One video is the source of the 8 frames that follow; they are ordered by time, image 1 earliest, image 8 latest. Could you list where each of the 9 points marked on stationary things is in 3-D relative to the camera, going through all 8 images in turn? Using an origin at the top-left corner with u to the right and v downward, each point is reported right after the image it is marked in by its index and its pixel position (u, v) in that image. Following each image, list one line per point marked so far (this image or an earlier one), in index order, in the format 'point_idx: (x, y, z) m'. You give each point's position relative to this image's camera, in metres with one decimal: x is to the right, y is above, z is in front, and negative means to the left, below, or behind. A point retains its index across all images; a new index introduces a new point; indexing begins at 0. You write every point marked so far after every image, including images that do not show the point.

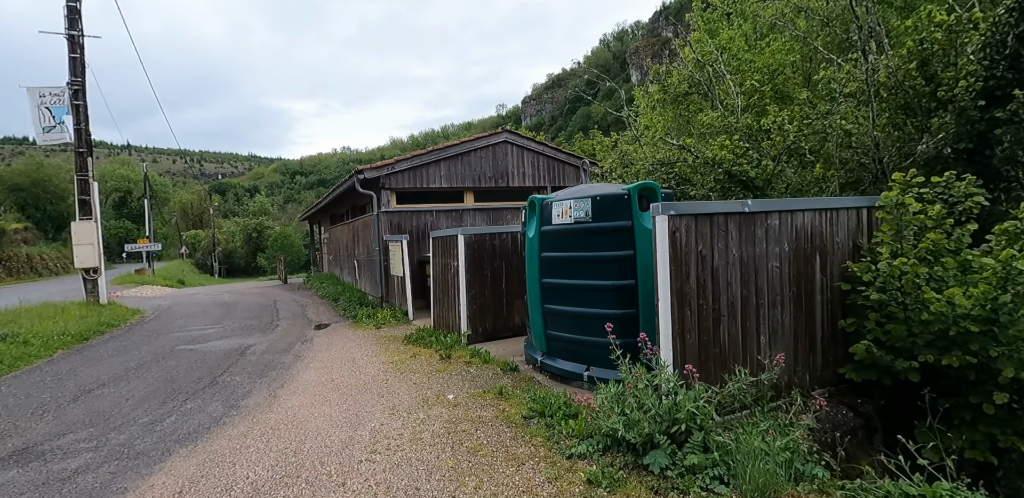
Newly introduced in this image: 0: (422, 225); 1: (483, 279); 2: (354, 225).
0: (-1.8, +0.5, +9.7) m
1: (-0.4, -0.4, +6.3) m
2: (-3.9, +0.6, +12.0) m
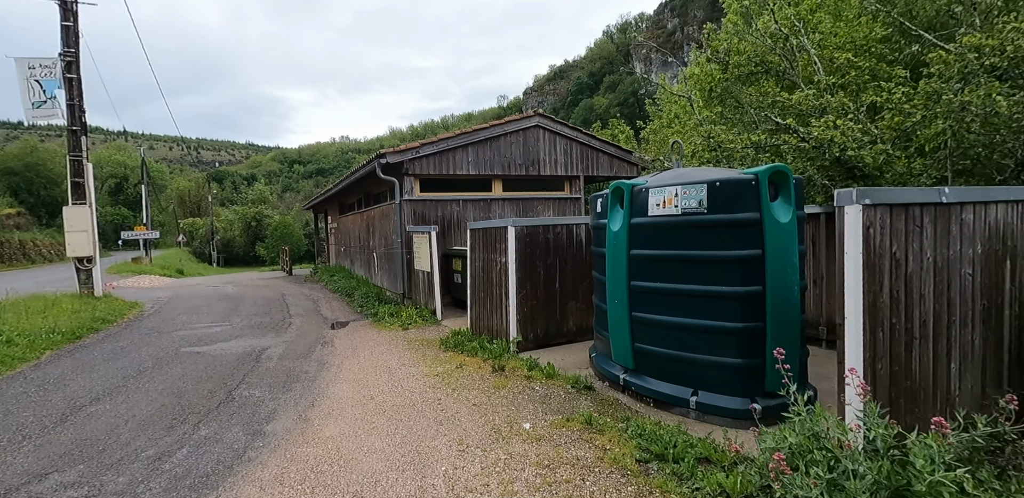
0: (-1.2, +0.6, +8.9) m
1: (+0.3, -0.3, +5.5) m
2: (-3.3, +0.8, +11.2) m
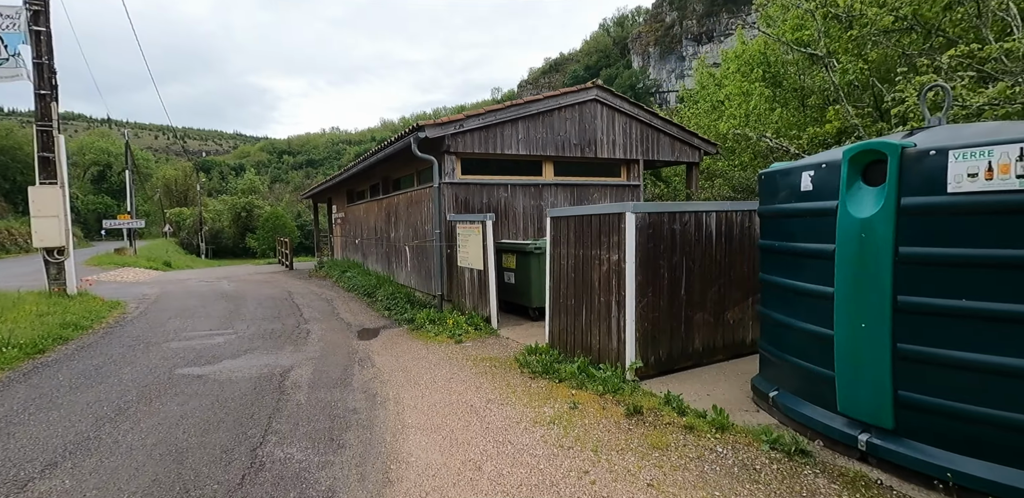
0: (-0.3, +0.7, +7.5) m
1: (+1.2, -0.3, +4.1) m
2: (-2.4, +0.9, +9.7) m
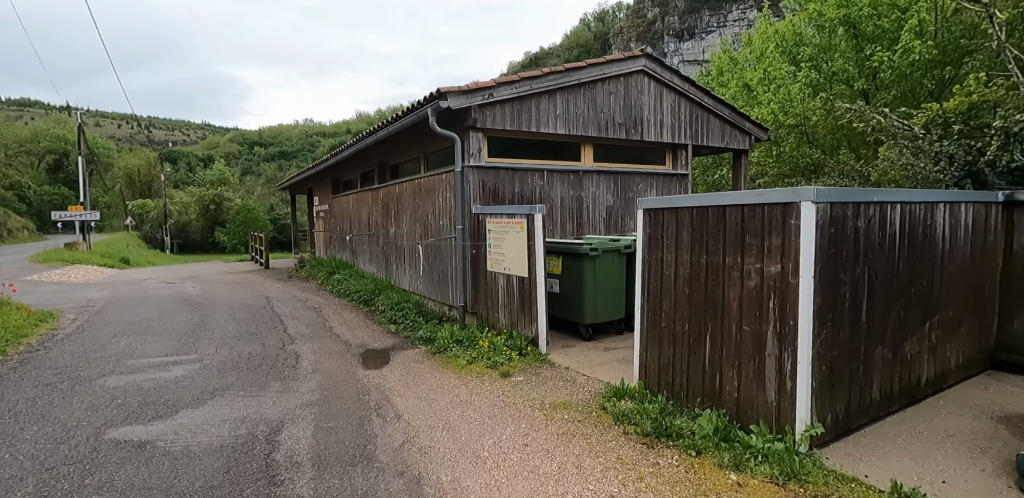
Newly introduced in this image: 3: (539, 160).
0: (+0.2, +0.7, +6.1) m
1: (+1.8, -0.3, +2.8) m
2: (-2.1, +1.0, +8.2) m
3: (+0.3, +1.1, +6.3) m
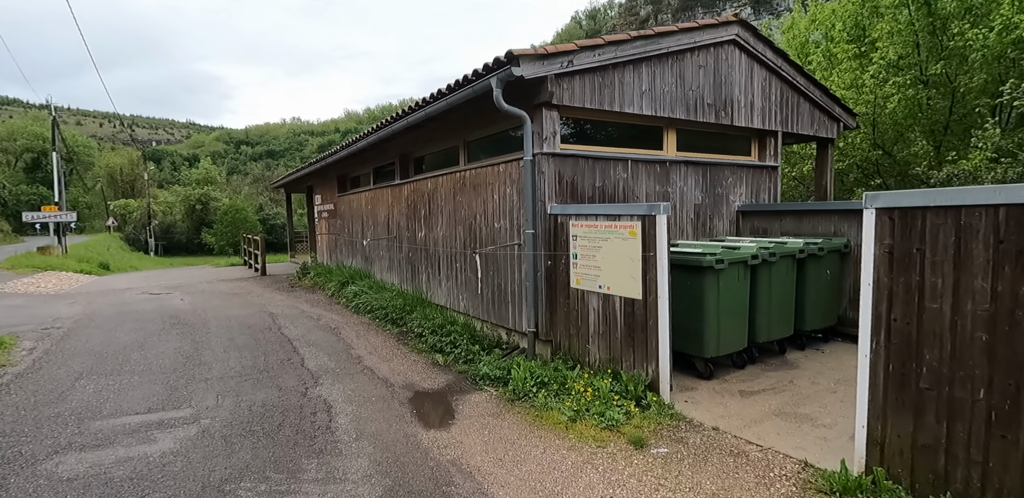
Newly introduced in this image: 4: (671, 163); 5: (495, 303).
0: (+1.0, +0.6, +4.8) m
1: (+2.7, -0.4, +1.6) m
2: (-1.3, +0.9, +6.9) m
3: (+1.1, +1.0, +5.0) m
4: (+1.7, +0.9, +5.3) m
5: (-0.2, -0.6, +5.2) m
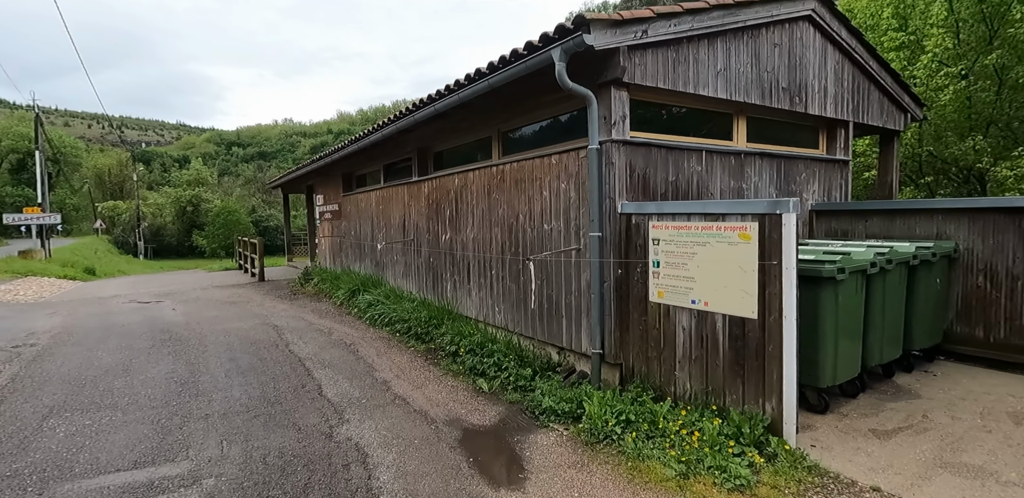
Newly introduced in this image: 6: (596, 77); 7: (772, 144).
0: (+1.4, +0.6, +4.1) m
1: (+3.2, -0.4, +0.9) m
2: (-0.9, +0.8, +6.2) m
3: (+1.6, +1.0, +4.3) m
4: (+2.2, +0.9, +4.6) m
5: (+0.3, -0.6, +4.4) m
6: (+0.7, +1.3, +3.8) m
7: (+2.7, +1.1, +5.1) m
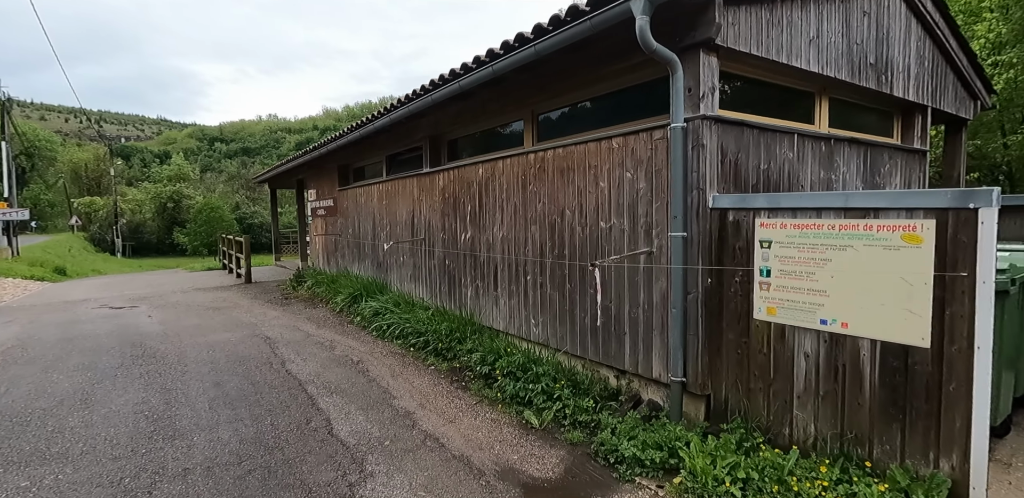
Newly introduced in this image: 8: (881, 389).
0: (+1.8, +0.5, +3.4) m
1: (+3.7, -0.5, +0.2) m
2: (-0.6, +0.8, +5.4) m
3: (+2.0, +1.0, +3.6) m
4: (+2.5, +0.9, +3.9) m
5: (+0.7, -0.6, +3.7) m
6: (+1.0, +1.3, +3.1) m
7: (+3.0, +1.1, +4.4) m
8: (+1.8, -0.7, +2.3) m
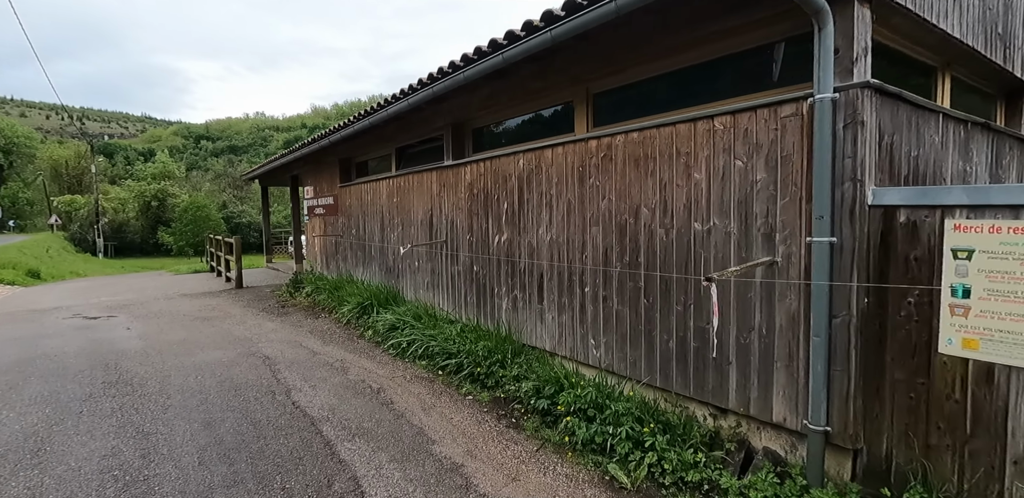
0: (+2.2, +0.5, +2.7) m
1: (+4.2, -0.5, -0.5) m
2: (-0.2, +0.8, +4.6) m
3: (+2.4, +0.9, +2.9) m
4: (+3.0, +0.8, +3.2) m
5: (+1.1, -0.7, +3.0) m
6: (+1.5, +1.3, +2.3) m
7: (+3.4, +1.0, +3.7) m
8: (+2.2, -0.7, +1.6) m
